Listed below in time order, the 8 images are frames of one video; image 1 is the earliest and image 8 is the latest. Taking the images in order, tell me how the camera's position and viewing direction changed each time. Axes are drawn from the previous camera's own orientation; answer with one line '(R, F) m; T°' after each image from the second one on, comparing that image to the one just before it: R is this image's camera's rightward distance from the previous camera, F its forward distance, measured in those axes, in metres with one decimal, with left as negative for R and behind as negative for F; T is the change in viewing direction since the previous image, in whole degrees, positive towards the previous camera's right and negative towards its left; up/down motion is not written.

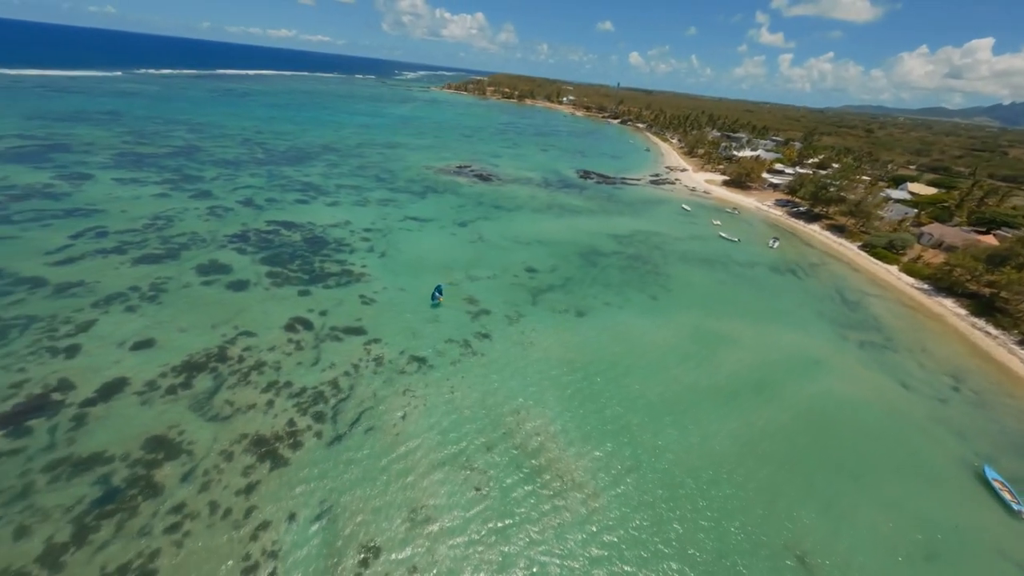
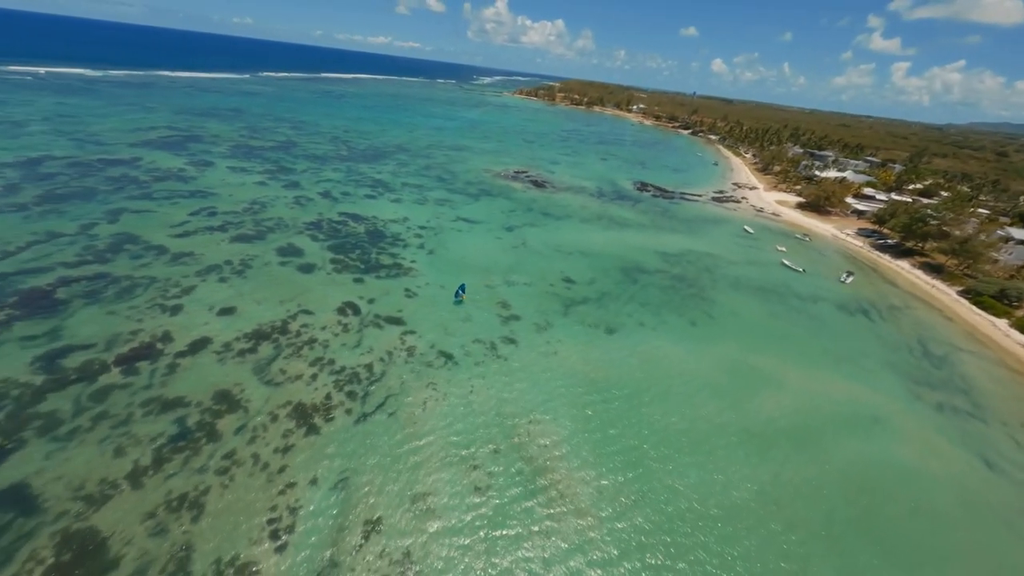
(+1.0, -0.1) m; -9°
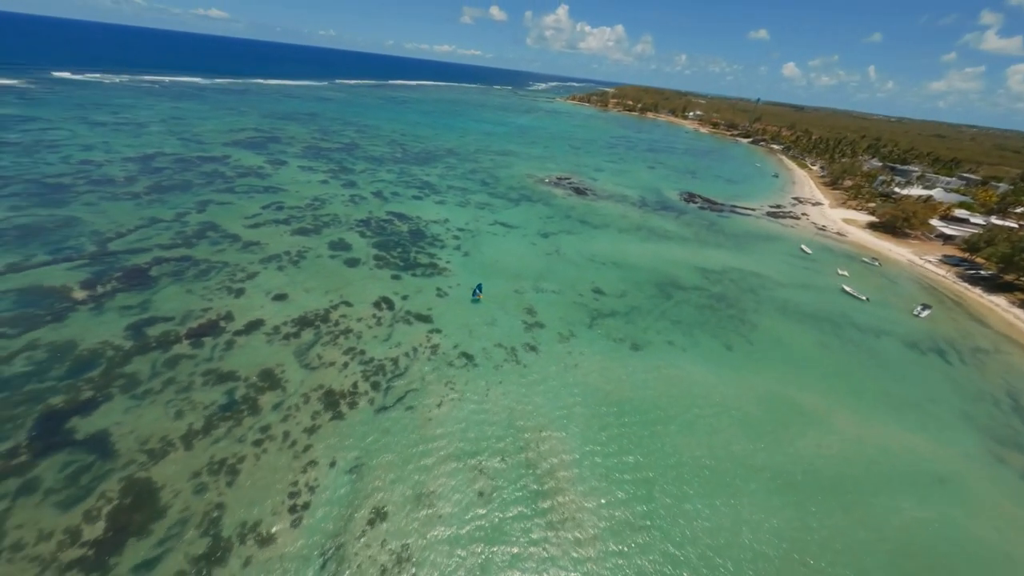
(+0.8, 0.0) m; -7°
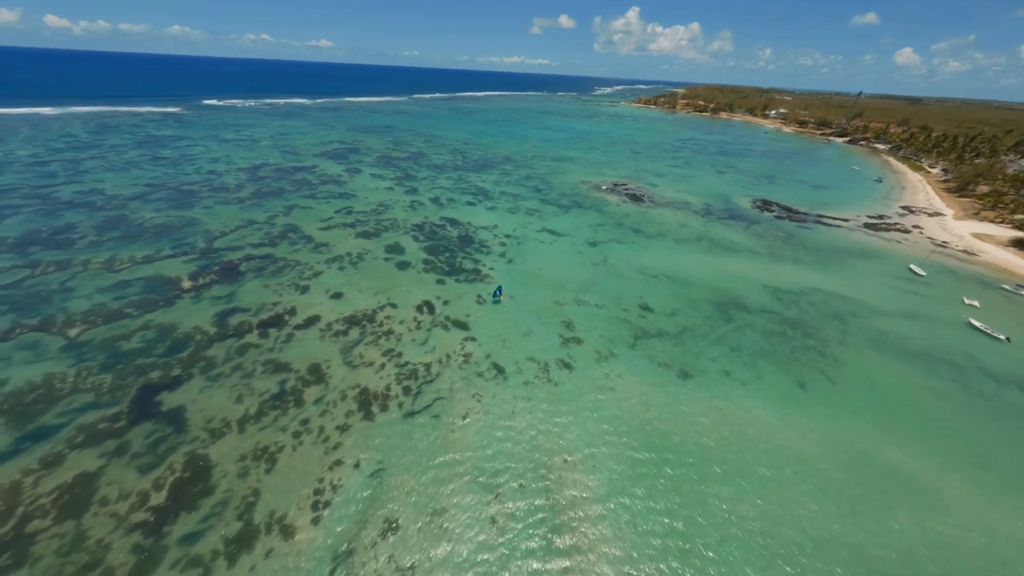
(+0.9, +0.8) m; -9°
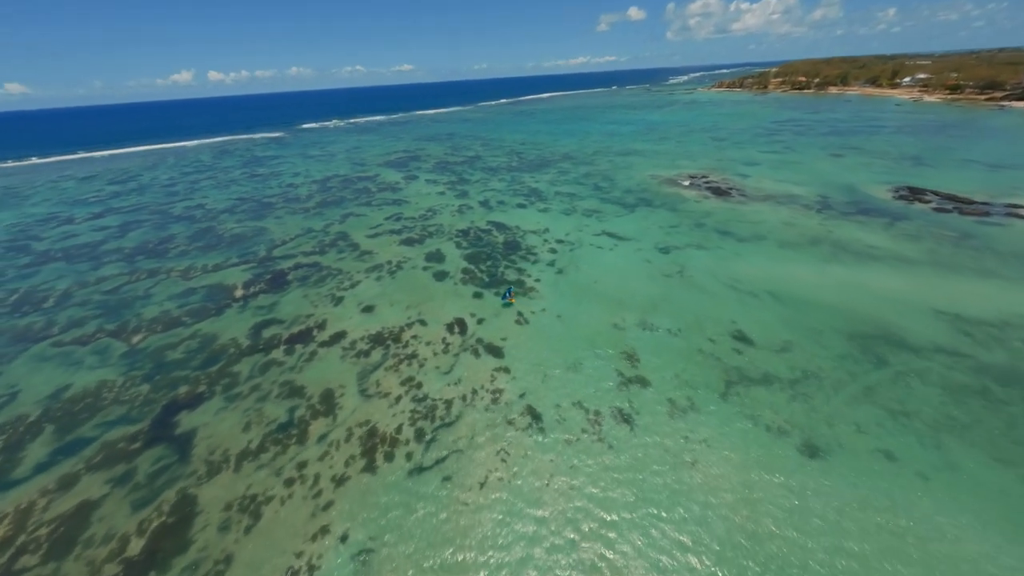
(+0.9, +4.0) m; -11°
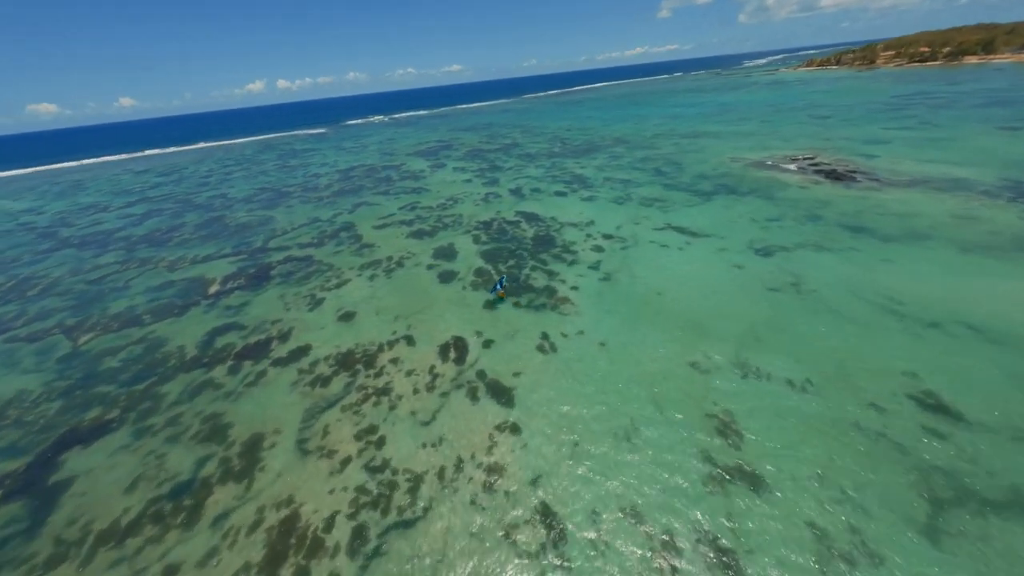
(+0.9, +6.2) m; -7°
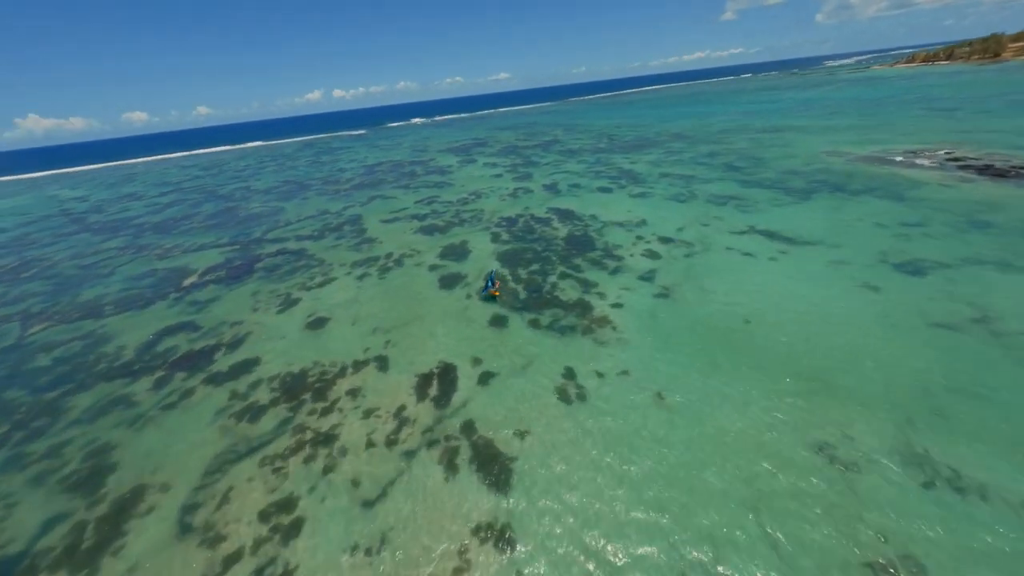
(+0.7, +4.5) m; -7°
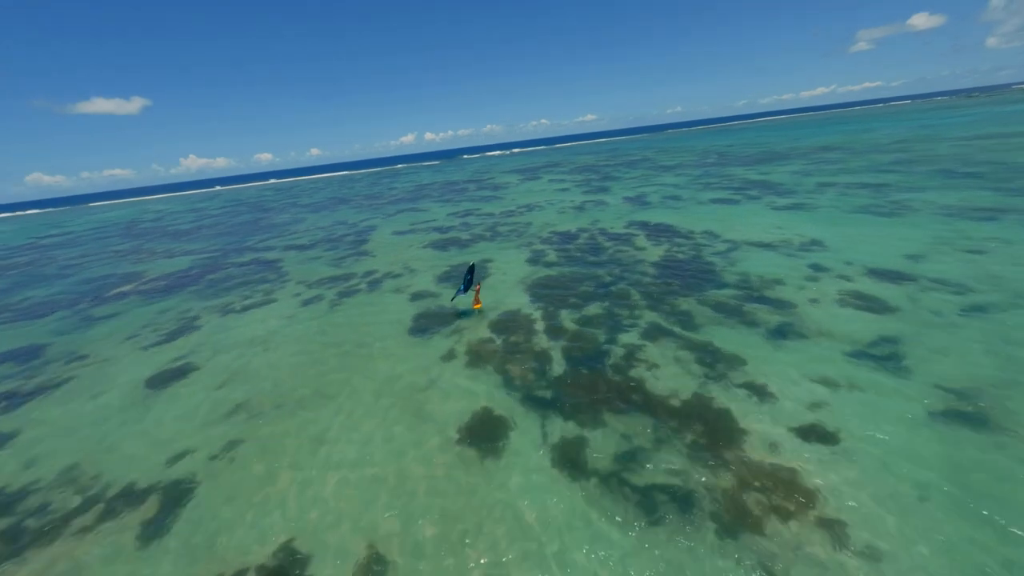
(+0.9, +7.4) m; -13°
